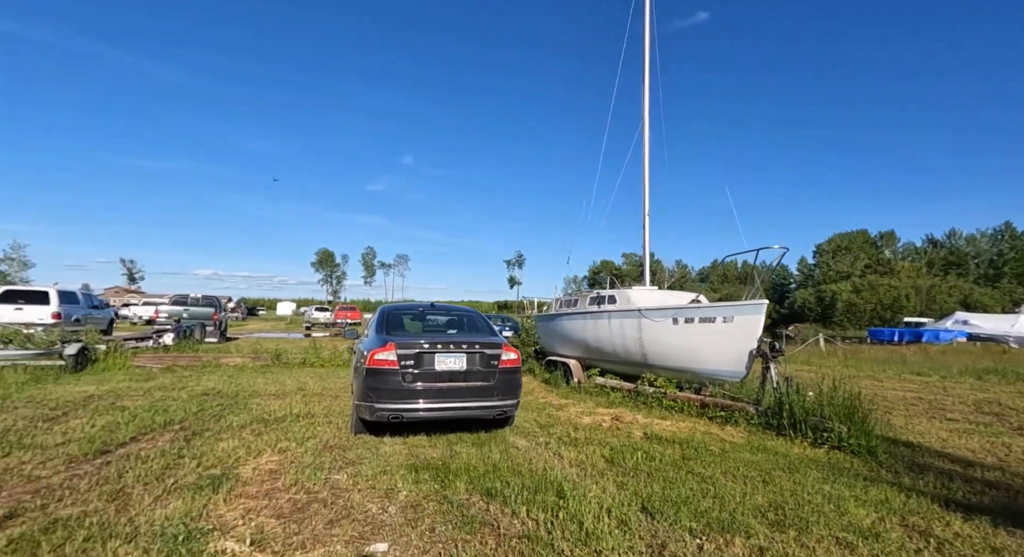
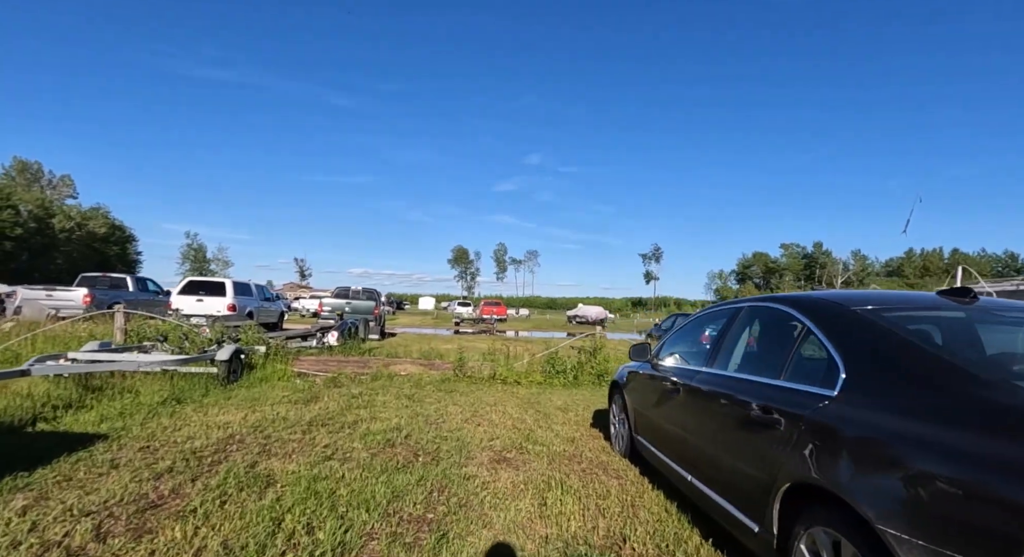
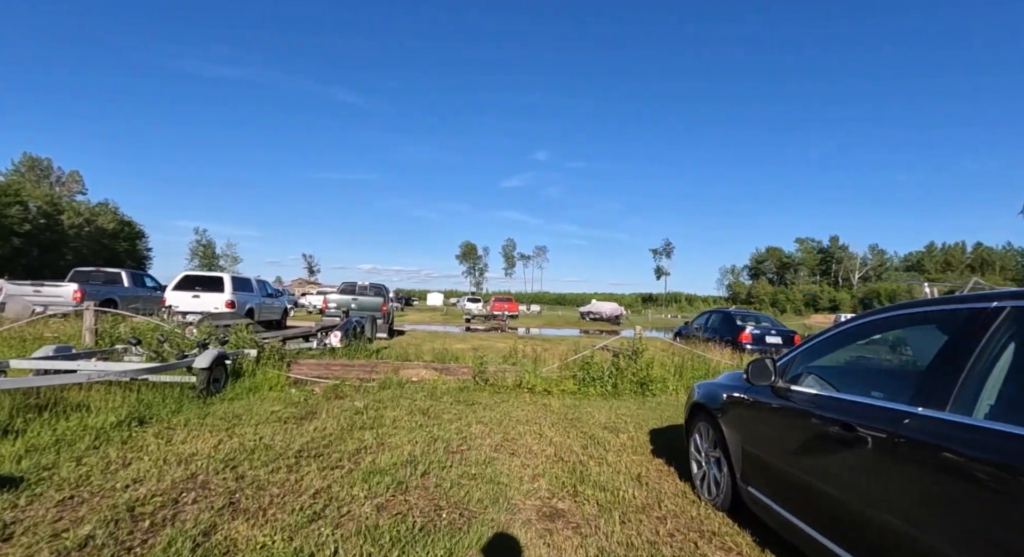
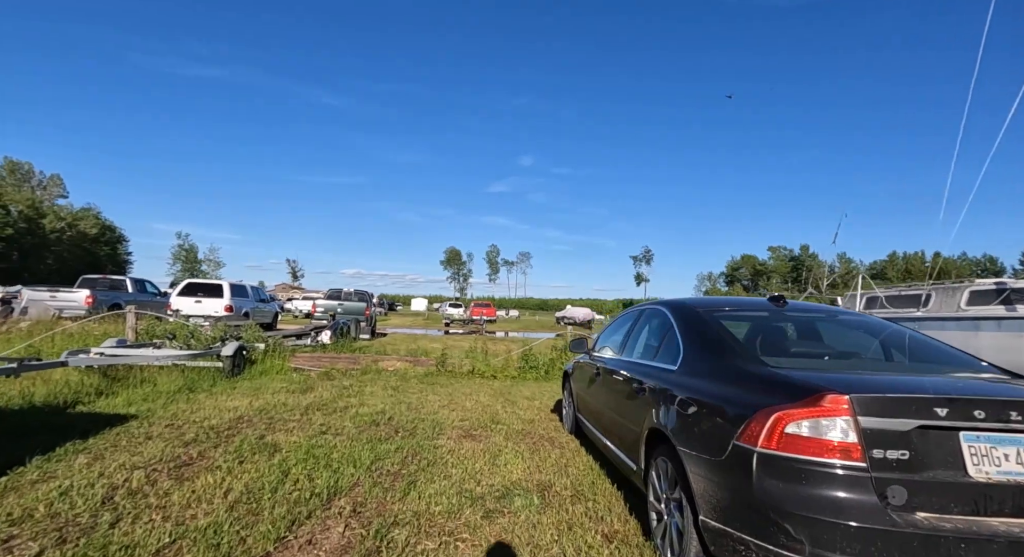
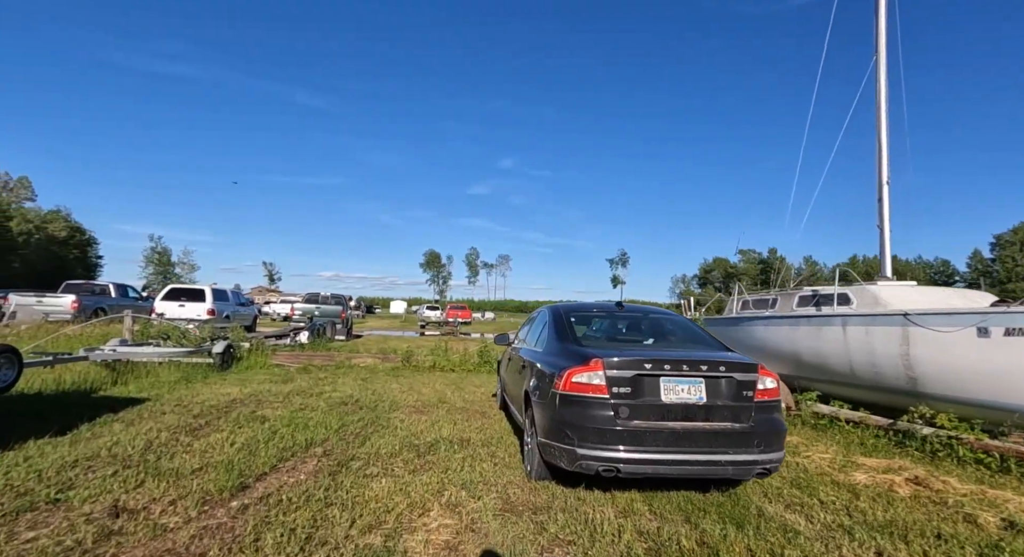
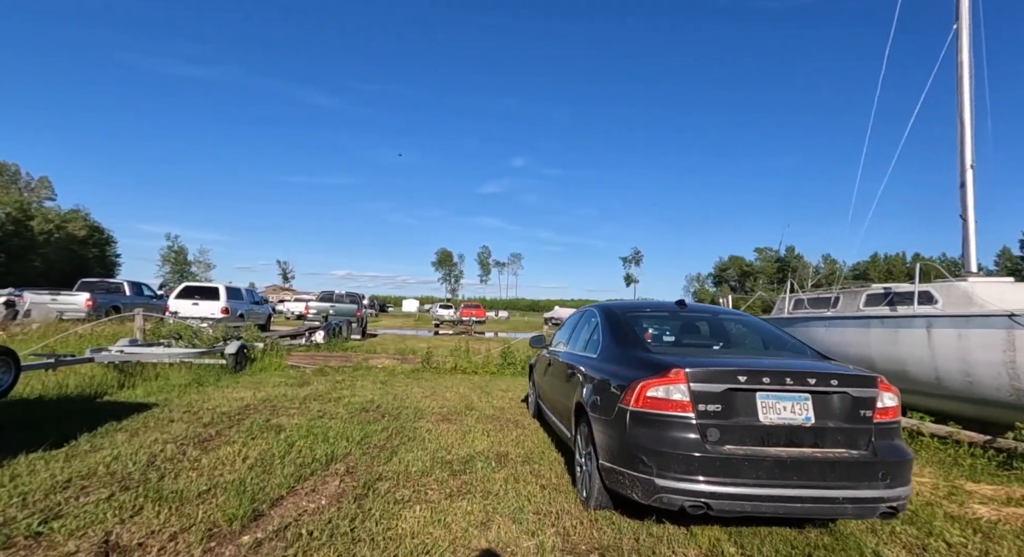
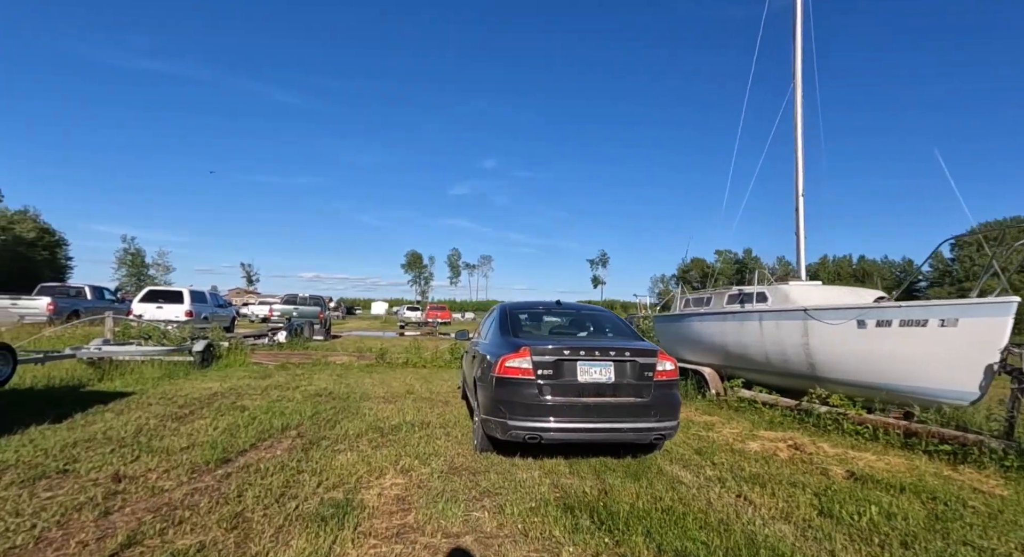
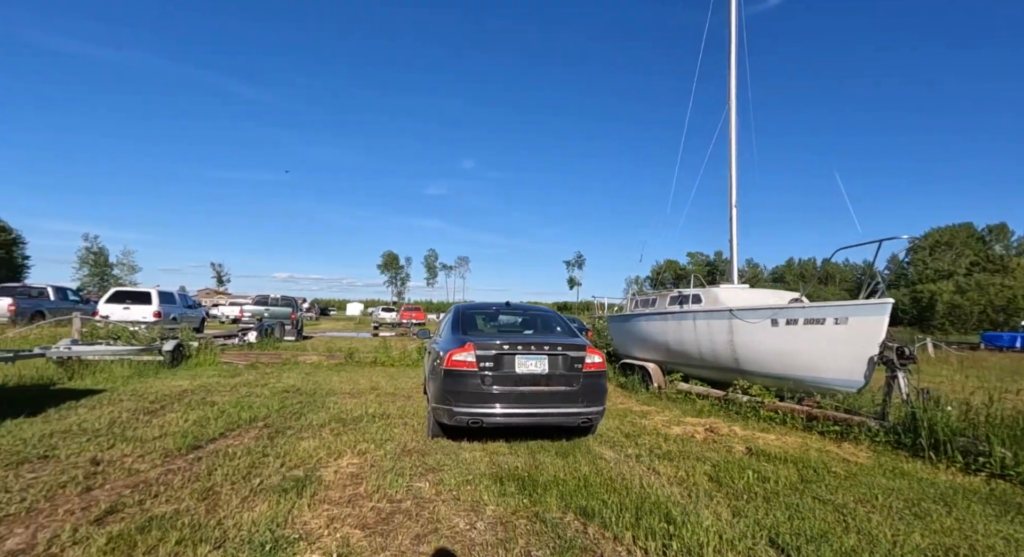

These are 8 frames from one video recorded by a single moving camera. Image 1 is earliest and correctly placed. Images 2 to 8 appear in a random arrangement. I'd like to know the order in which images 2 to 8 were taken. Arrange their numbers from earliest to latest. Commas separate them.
8, 7, 5, 6, 4, 2, 3
